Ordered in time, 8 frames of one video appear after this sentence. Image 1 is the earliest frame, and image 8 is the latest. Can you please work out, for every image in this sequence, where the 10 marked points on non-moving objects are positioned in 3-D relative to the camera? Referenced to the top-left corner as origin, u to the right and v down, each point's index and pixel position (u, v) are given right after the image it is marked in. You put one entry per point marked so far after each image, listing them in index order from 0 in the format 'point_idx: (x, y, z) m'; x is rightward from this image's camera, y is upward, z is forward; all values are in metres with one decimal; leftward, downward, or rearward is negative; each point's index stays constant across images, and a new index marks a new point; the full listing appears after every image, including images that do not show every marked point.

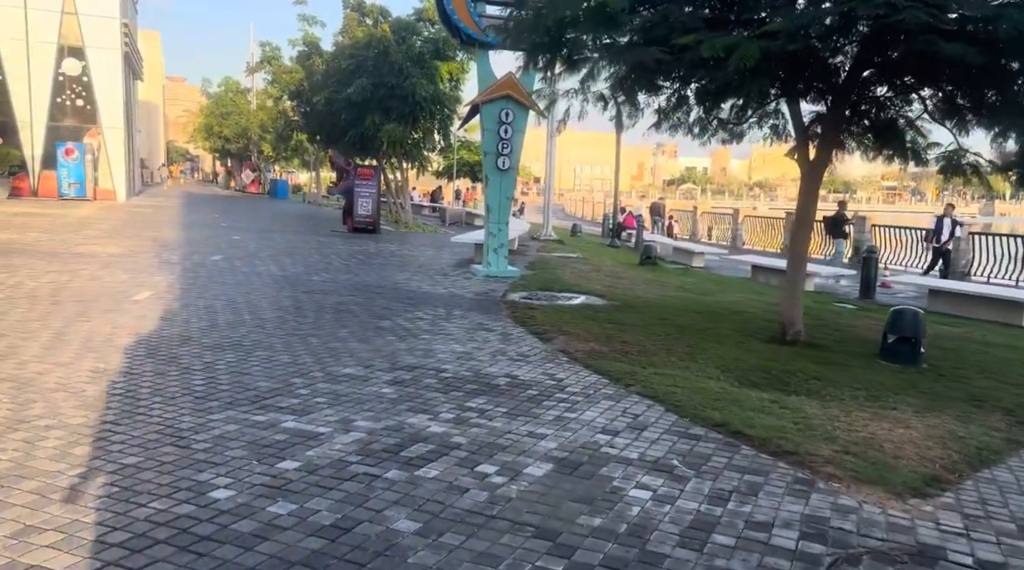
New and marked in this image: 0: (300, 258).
0: (-4.0, +0.5, +14.6) m
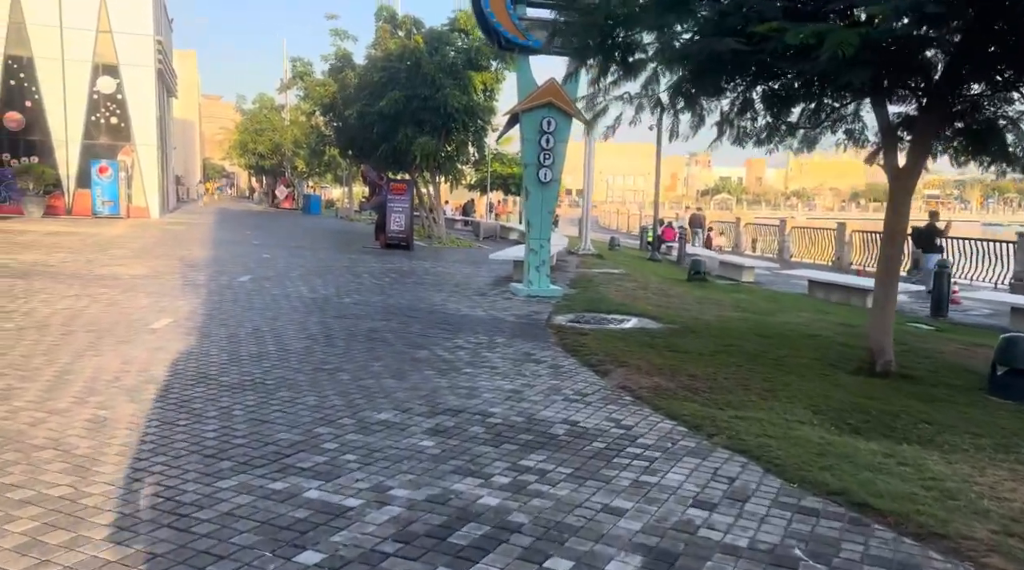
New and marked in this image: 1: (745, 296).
0: (-3.2, +0.1, +13.8) m
1: (+4.6, -0.2, +15.5) m
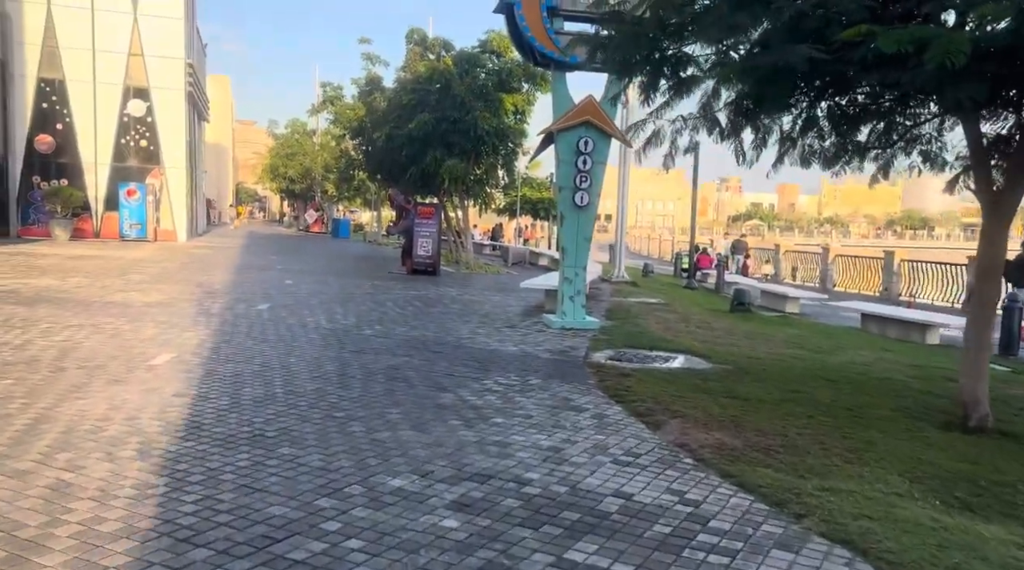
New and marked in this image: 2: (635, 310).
0: (-2.7, -0.4, +13.1) m
1: (+5.2, -0.8, +14.4) m
2: (+2.3, -0.5, +14.6) m
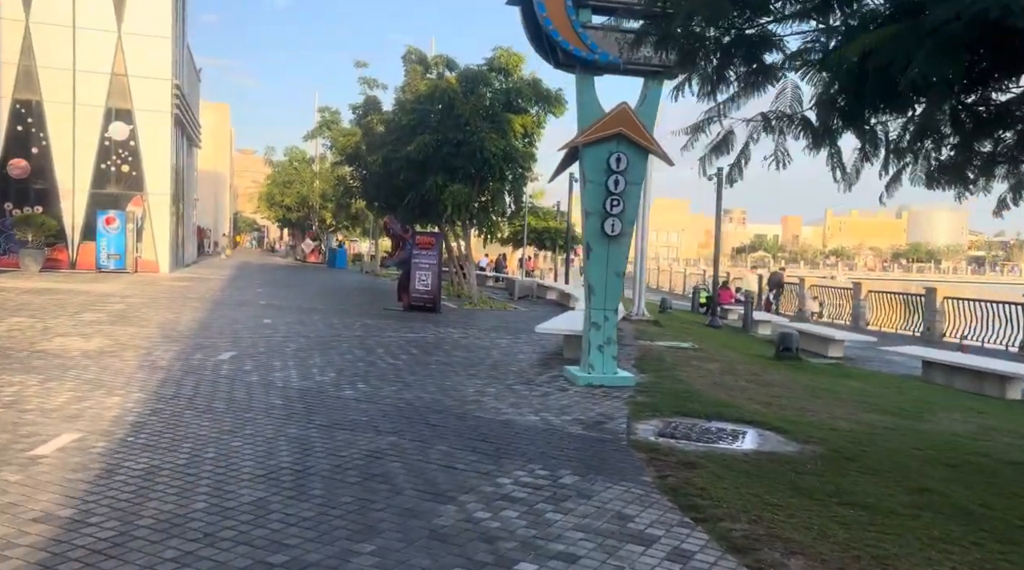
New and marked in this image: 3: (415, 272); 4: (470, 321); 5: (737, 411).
0: (-2.5, -1.0, +10.9) m
1: (+5.4, -1.5, +12.2) m
2: (+2.5, -1.2, +12.4) m
3: (-2.4, +0.3, +19.9) m
4: (-0.9, -0.8, +17.6) m
5: (+2.4, -1.3, +8.4) m
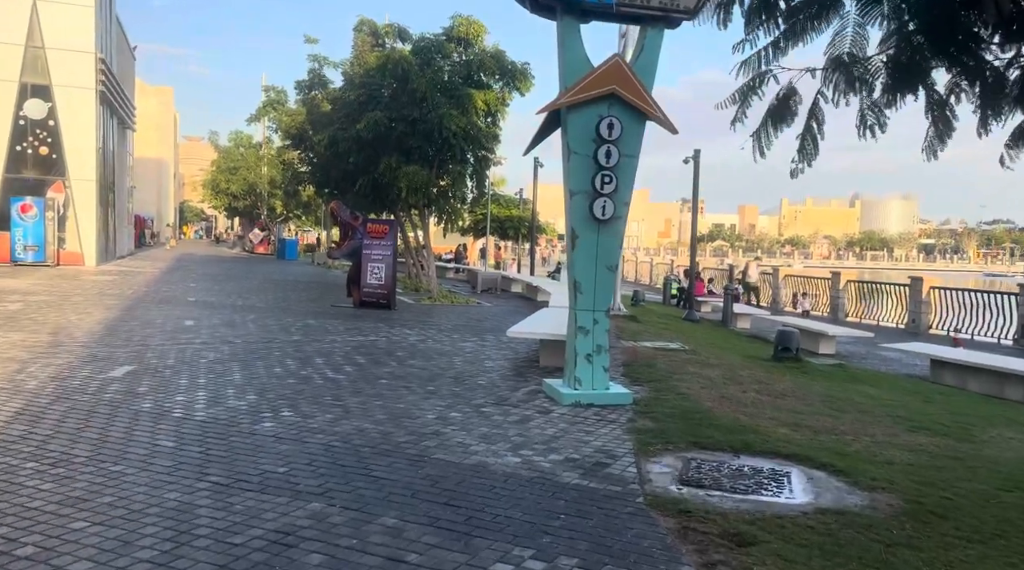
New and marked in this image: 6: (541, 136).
0: (-2.9, -1.0, +8.9) m
1: (+4.9, -1.4, +10.6) m
2: (+2.0, -1.1, +10.7) m
3: (-3.3, +0.5, +17.8) m
4: (-1.7, -0.7, +15.6) m
5: (+2.1, -1.3, +6.6) m
6: (+0.3, +1.6, +8.4) m
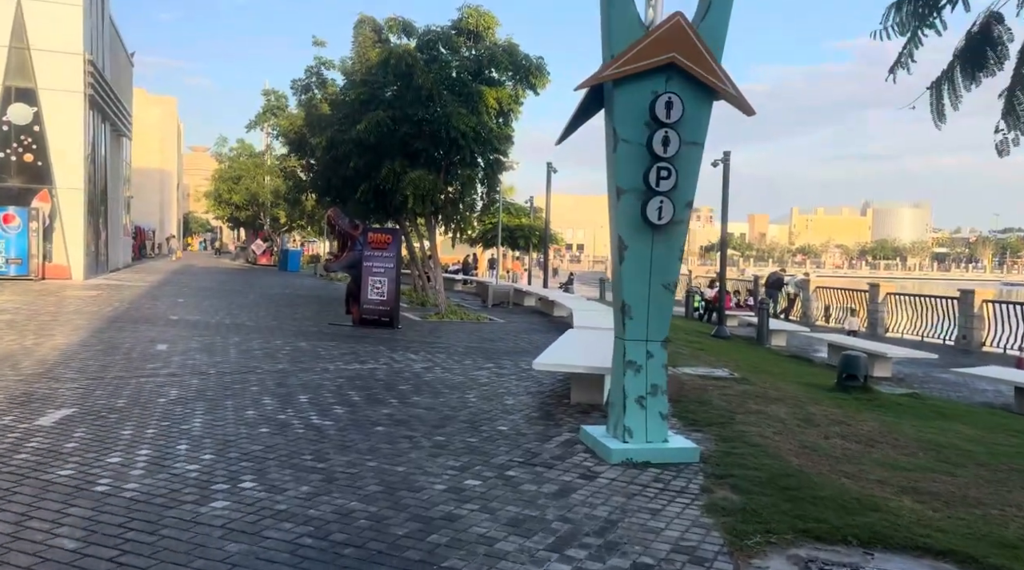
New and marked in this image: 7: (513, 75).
0: (-2.6, -1.2, +7.2) m
1: (+5.2, -1.6, +8.8) m
2: (+2.3, -1.3, +8.9) m
3: (-3.0, +0.2, +16.1) m
4: (-1.4, -1.0, +13.9) m
5: (+2.4, -1.5, +4.9) m
6: (+0.5, +1.4, +6.7) m
7: (+0.1, +5.0, +18.5) m
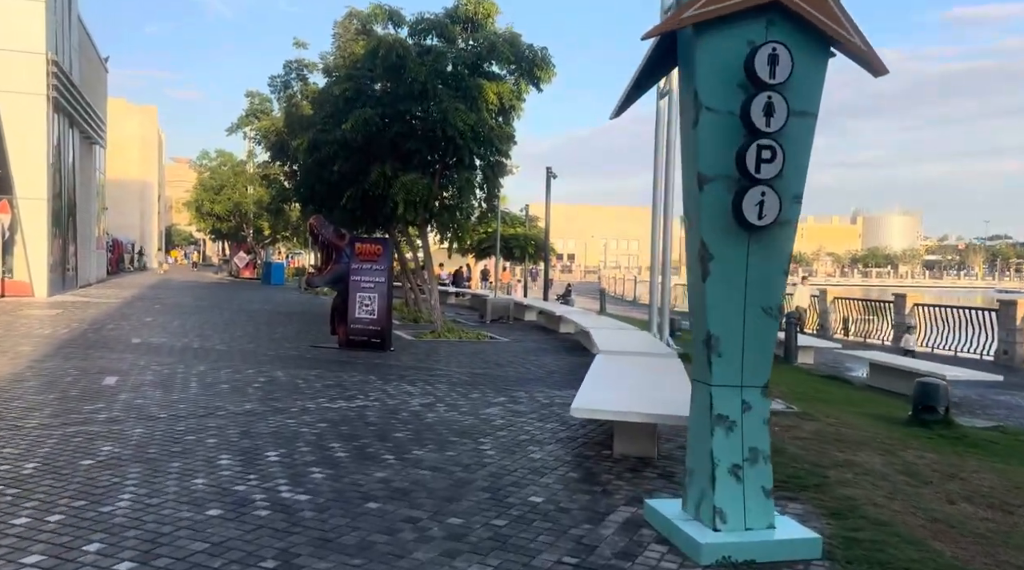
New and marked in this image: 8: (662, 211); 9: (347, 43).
0: (-2.4, -1.4, +5.4) m
1: (+5.4, -1.8, +7.1) m
2: (+2.5, -1.5, +7.2) m
3: (-2.9, -0.2, +14.3) m
4: (-1.2, -1.2, +12.2) m
5: (+2.7, -1.6, +3.2) m
6: (+0.8, +1.2, +5.0) m
7: (+0.1, +4.7, +16.9) m
8: (+3.0, +1.0, +15.8) m
9: (-4.1, +5.9, +19.3) m
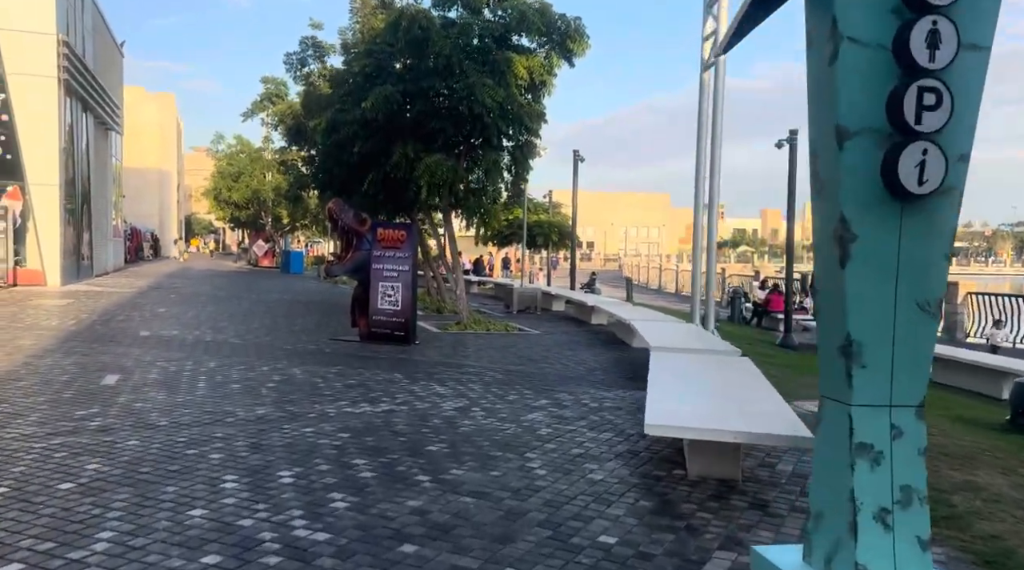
0: (-2.0, -1.3, +4.4) m
1: (+5.8, -1.7, +6.0) m
2: (+2.9, -1.4, +6.1) m
3: (-2.3, 0.0, +13.4) m
4: (-0.7, -1.1, +11.2) m
5: (+3.0, -1.6, +2.1) m
6: (+1.1, +1.3, +3.9) m
7: (+0.7, +4.9, +15.7) m
8: (+3.6, +1.2, +14.7) m
9: (-3.4, +6.2, +18.3) m
